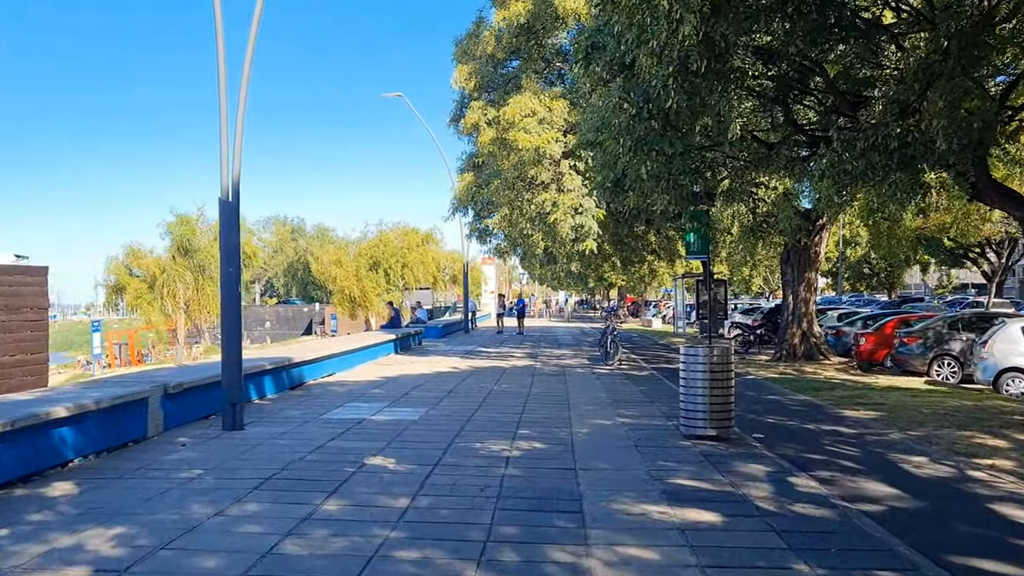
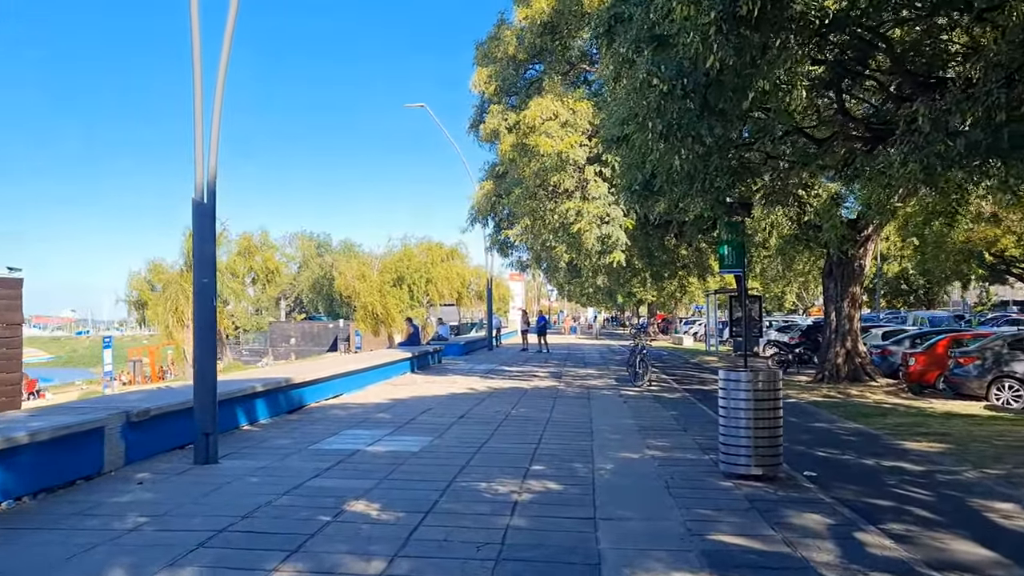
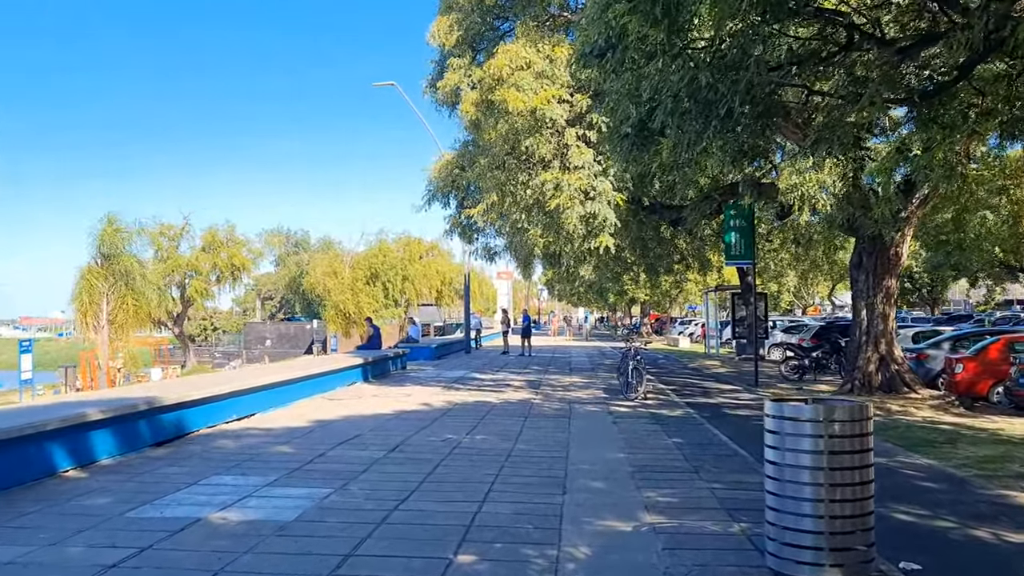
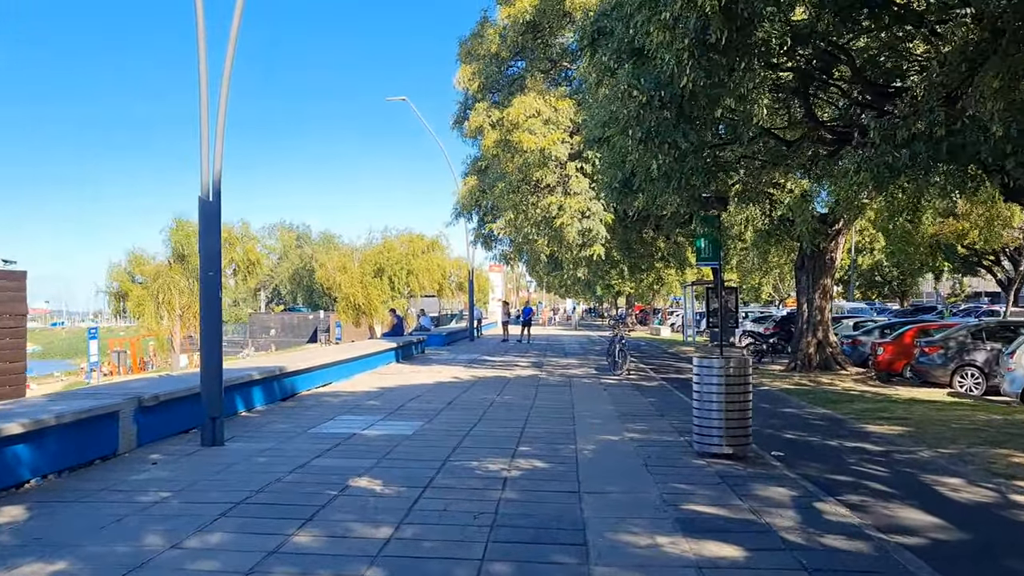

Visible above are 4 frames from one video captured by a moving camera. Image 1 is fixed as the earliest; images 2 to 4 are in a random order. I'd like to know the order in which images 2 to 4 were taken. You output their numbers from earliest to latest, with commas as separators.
4, 2, 3
